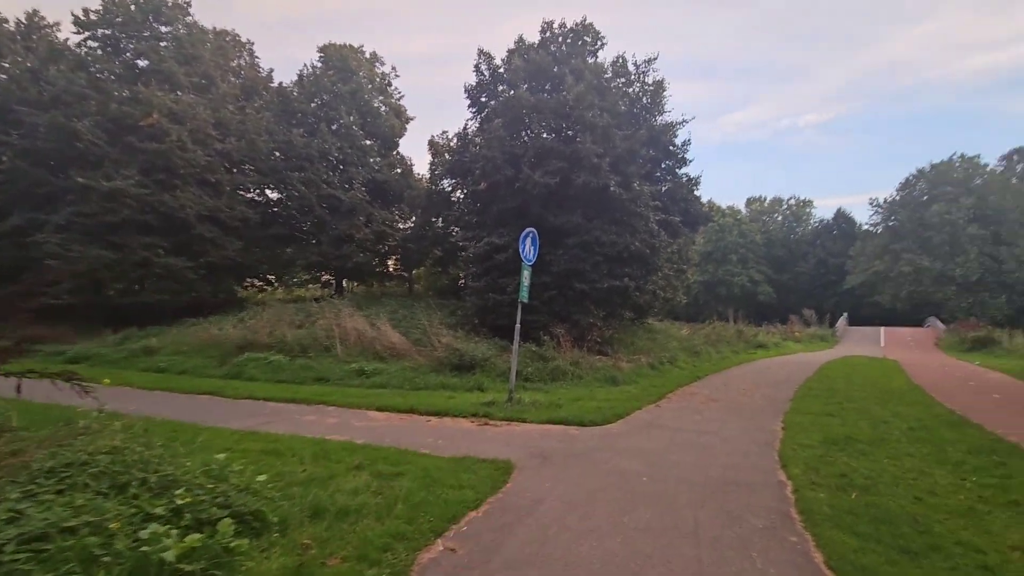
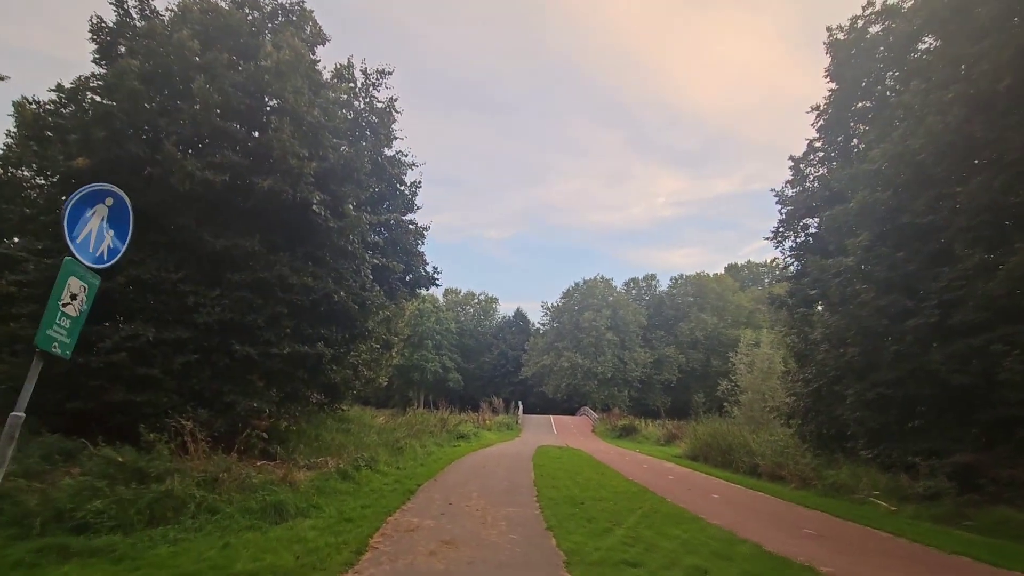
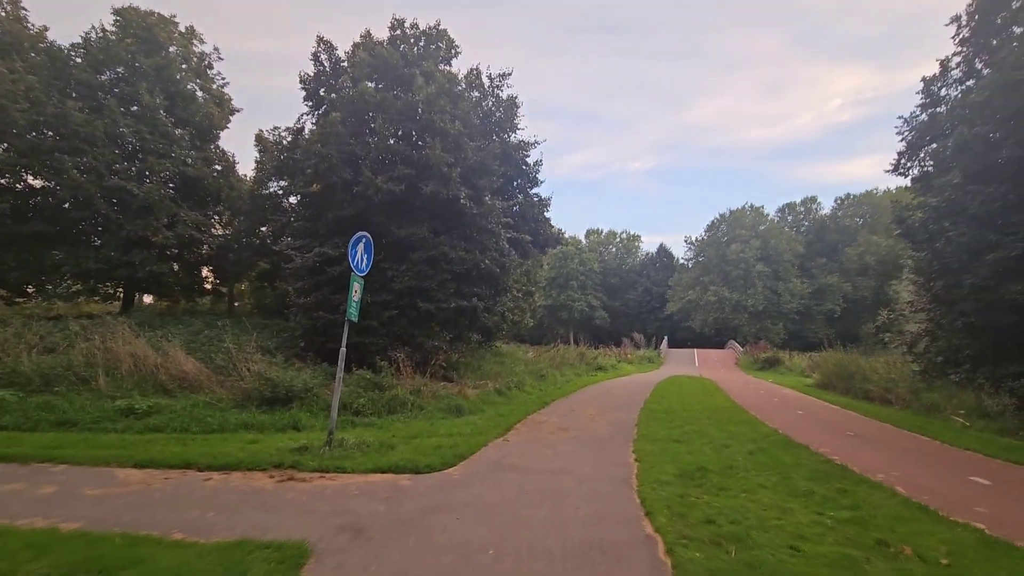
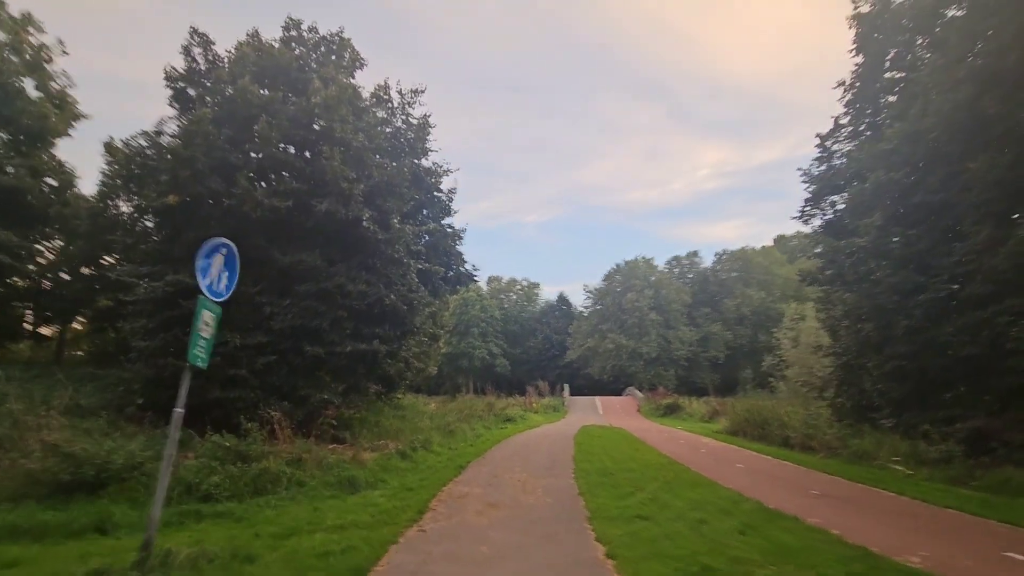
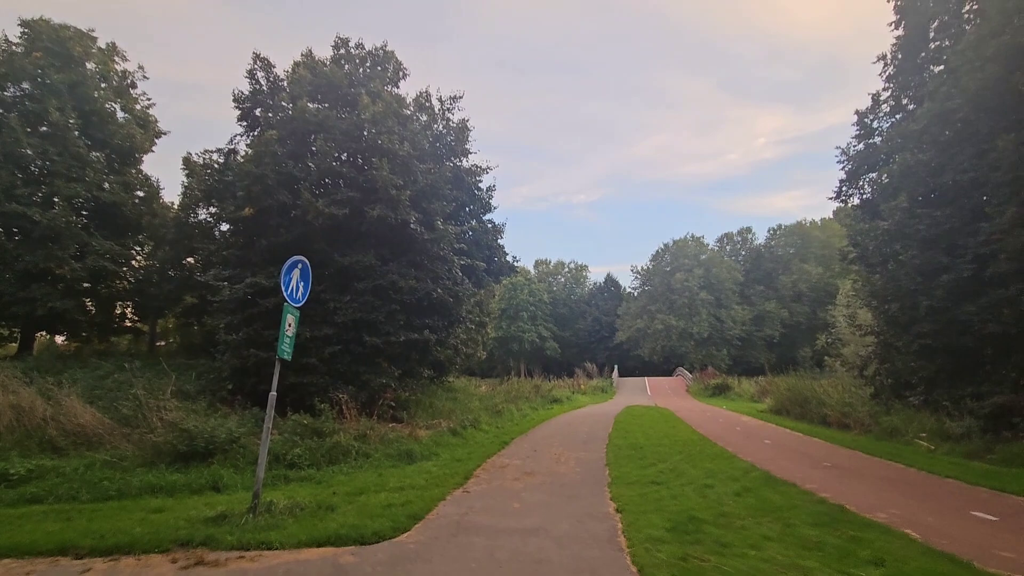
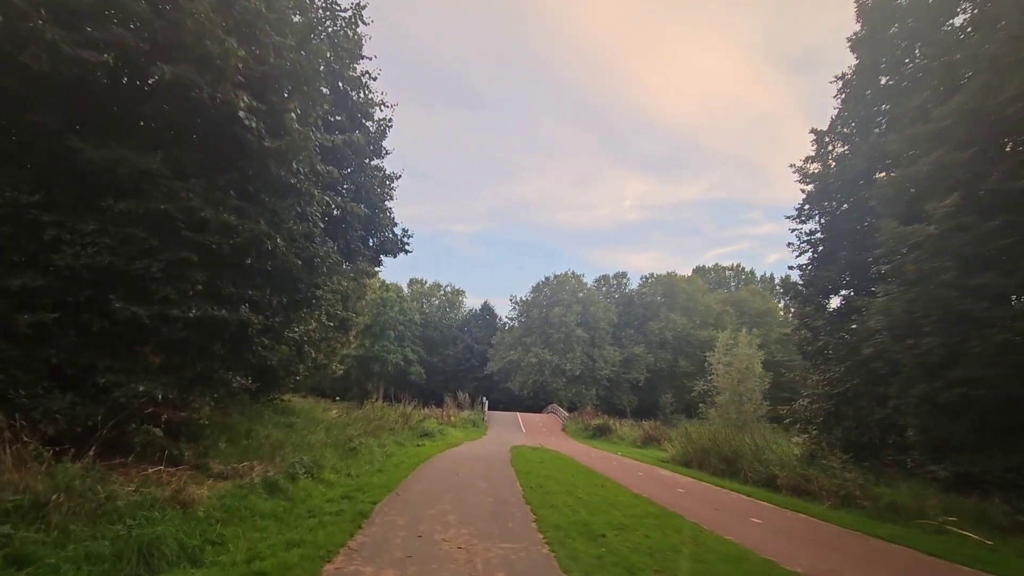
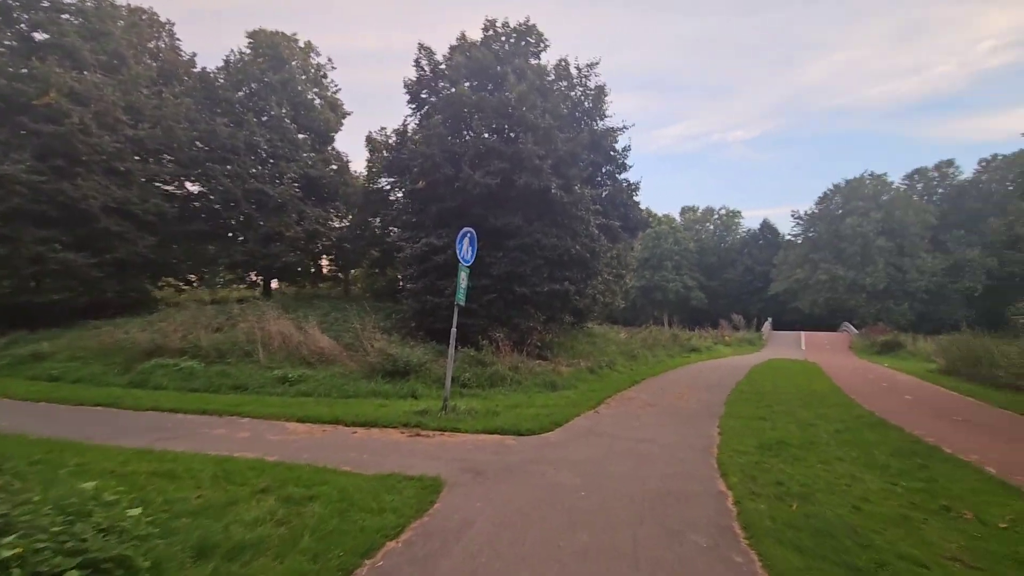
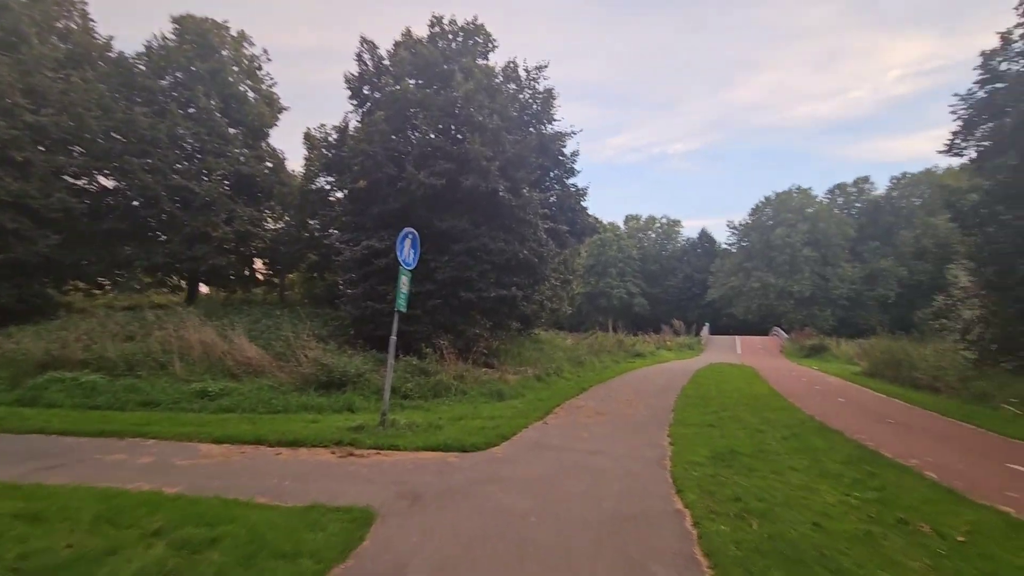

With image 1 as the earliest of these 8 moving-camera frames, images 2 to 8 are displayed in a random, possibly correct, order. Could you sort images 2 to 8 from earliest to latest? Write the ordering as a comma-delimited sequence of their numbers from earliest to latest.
7, 8, 3, 5, 4, 2, 6
